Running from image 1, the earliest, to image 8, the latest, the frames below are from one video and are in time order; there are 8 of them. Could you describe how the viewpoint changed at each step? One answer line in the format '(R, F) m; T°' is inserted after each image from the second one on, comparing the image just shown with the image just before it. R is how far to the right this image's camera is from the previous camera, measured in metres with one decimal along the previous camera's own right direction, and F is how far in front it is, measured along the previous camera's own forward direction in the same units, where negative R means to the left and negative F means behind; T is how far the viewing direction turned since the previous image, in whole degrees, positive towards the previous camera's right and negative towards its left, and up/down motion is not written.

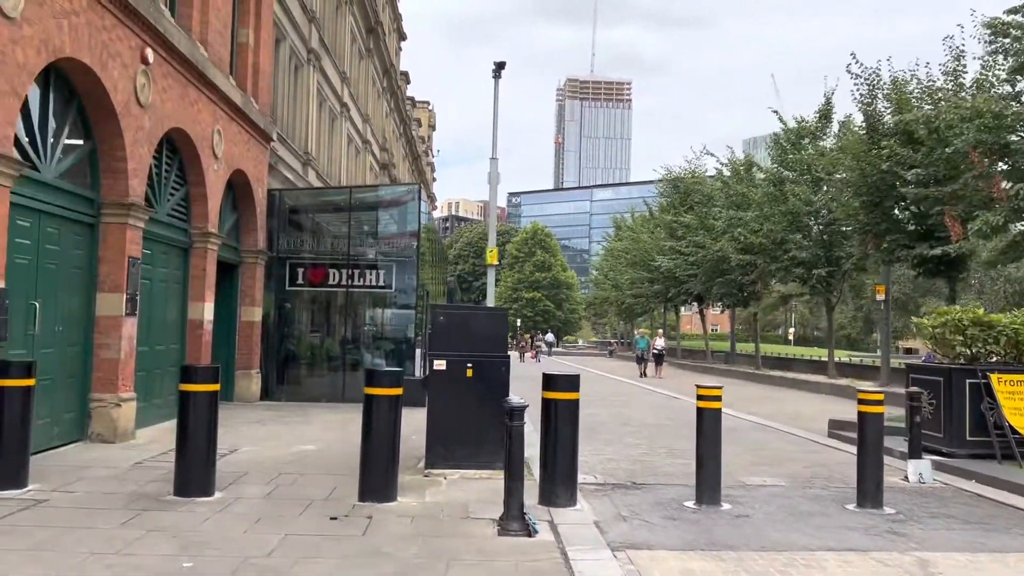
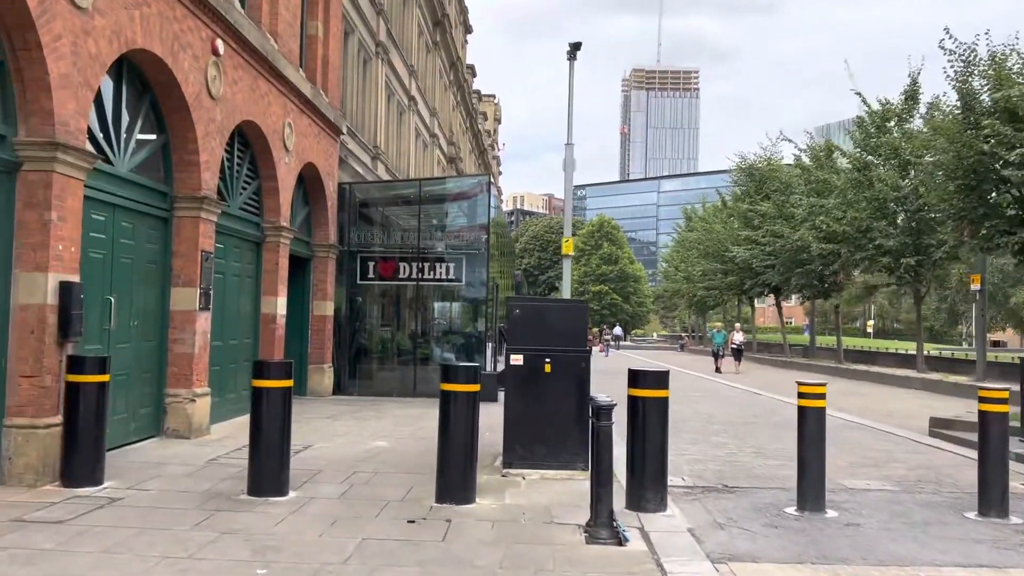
(-0.1, +0.4) m; -5°
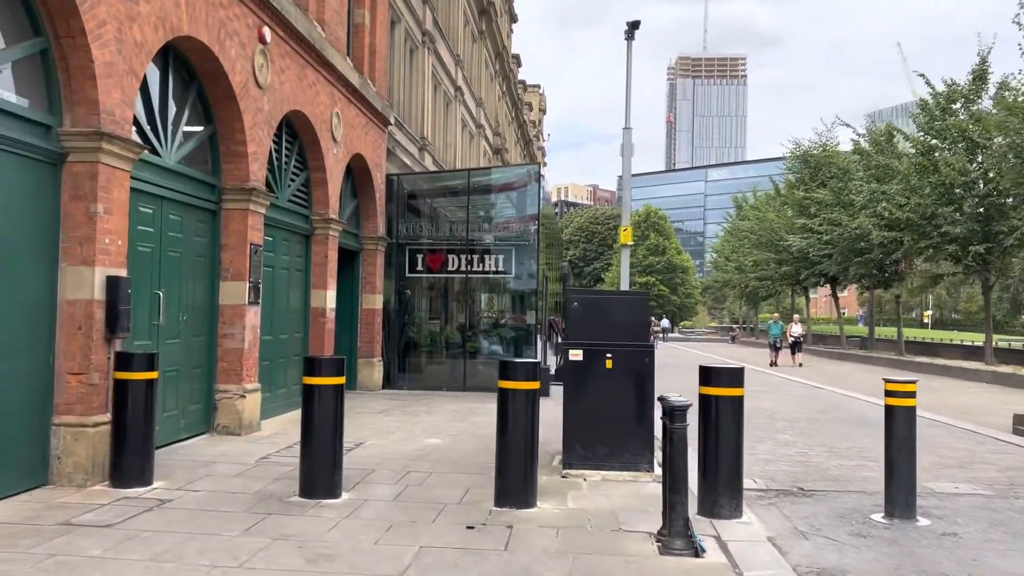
(-0.1, +0.3) m; -3°
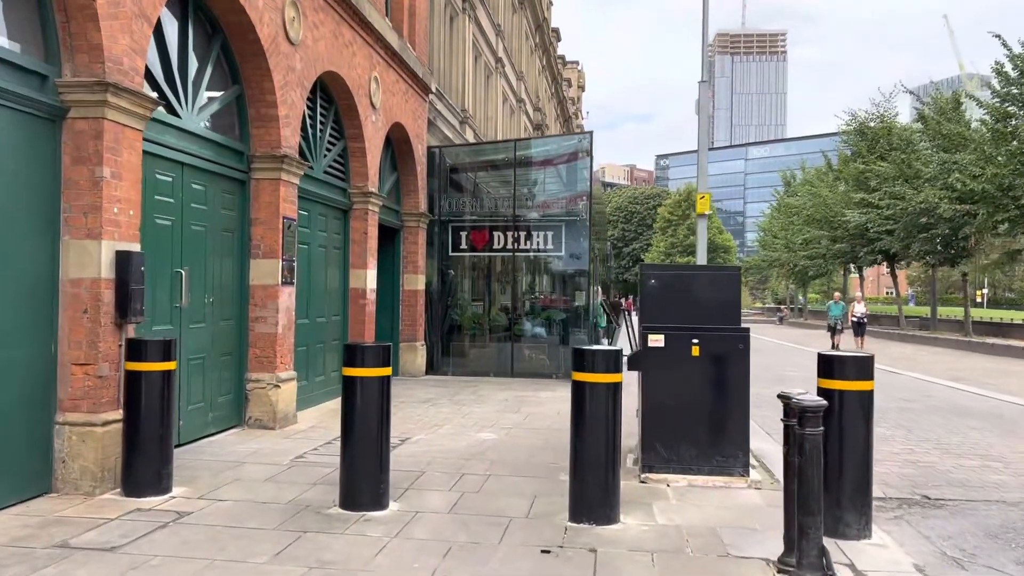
(-0.2, +0.9) m; -2°
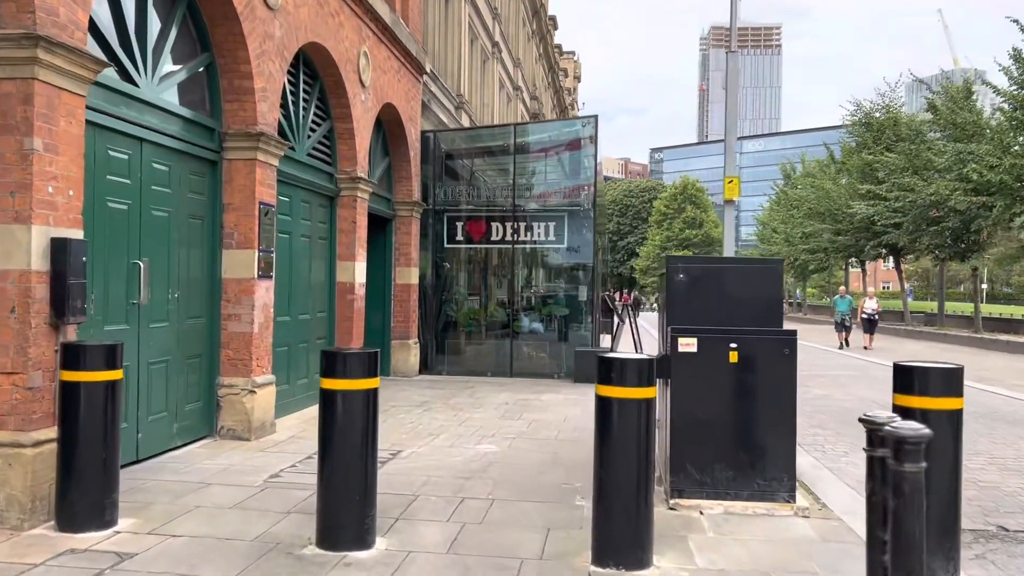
(-0.1, +0.8) m; 0°
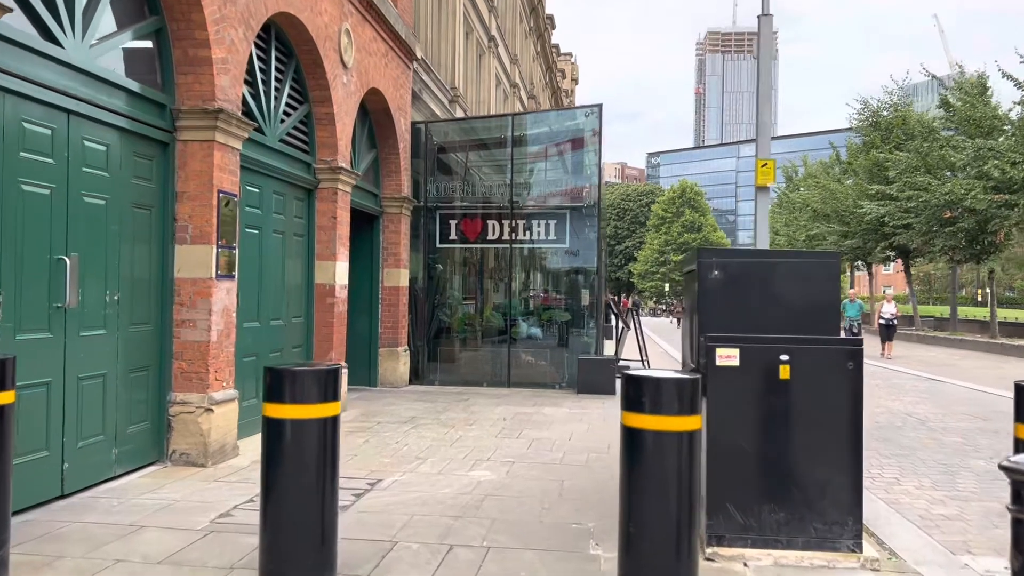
(0.0, +0.9) m; 0°
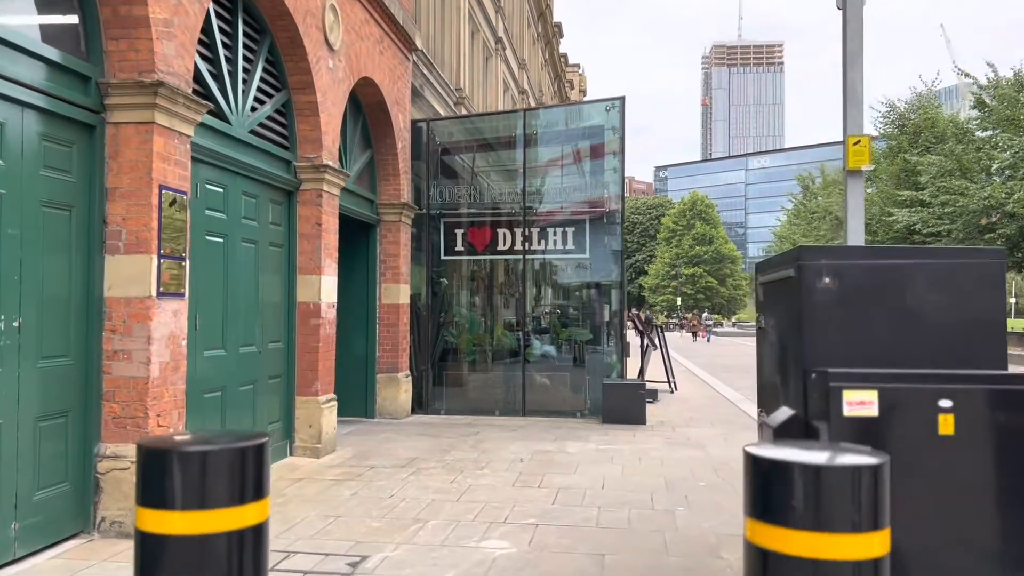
(-0.1, +1.3) m; -1°
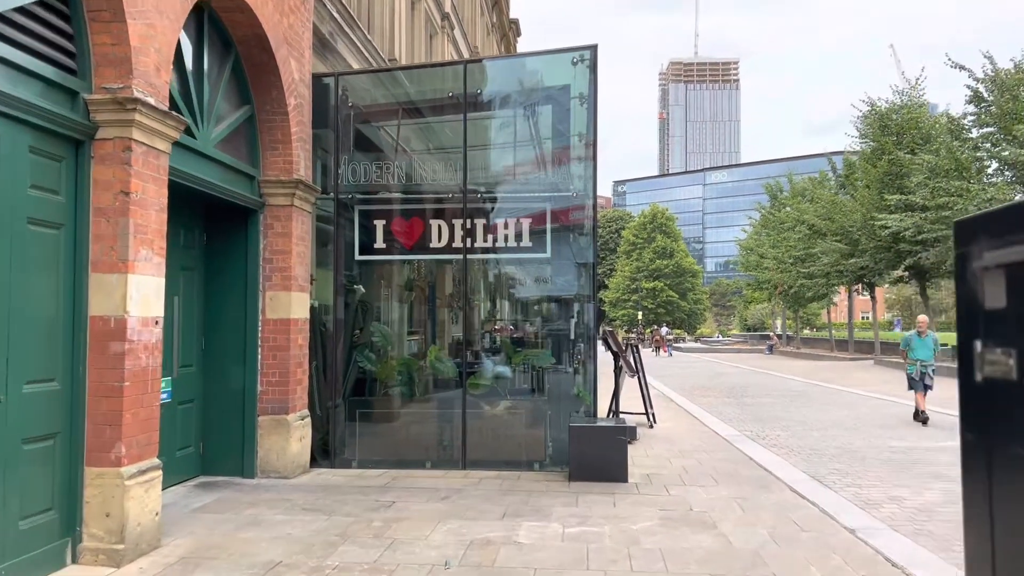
(+0.2, +2.6) m; +3°
